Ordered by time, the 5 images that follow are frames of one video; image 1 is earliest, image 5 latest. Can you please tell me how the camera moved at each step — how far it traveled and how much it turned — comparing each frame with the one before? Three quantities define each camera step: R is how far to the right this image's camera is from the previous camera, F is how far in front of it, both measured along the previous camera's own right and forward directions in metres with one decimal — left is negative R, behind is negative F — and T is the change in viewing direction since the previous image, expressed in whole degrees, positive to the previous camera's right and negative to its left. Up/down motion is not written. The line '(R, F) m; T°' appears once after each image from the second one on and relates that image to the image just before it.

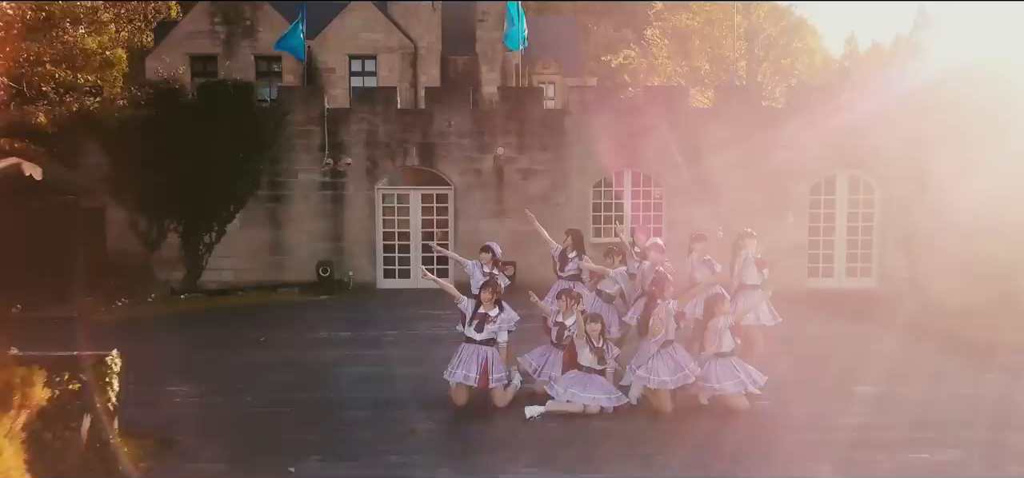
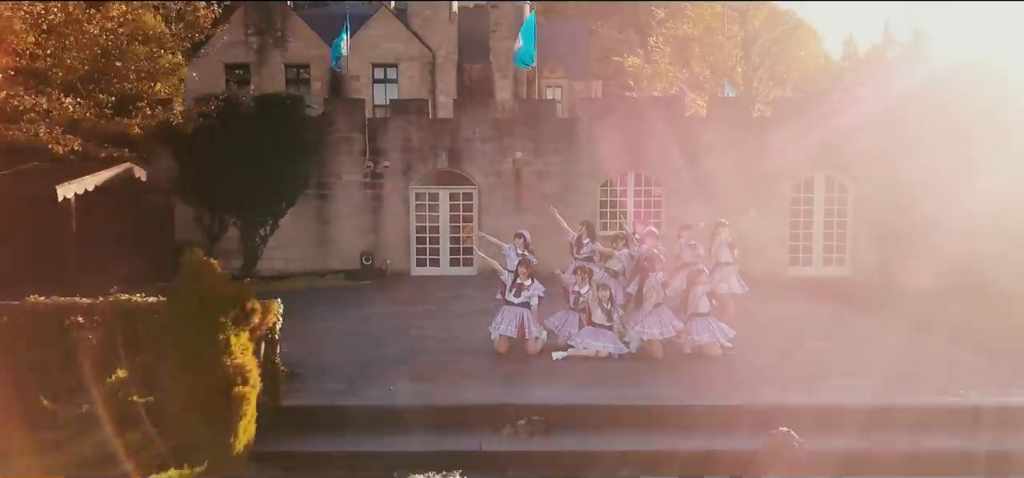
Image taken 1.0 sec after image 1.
(-0.3, -1.9) m; 0°
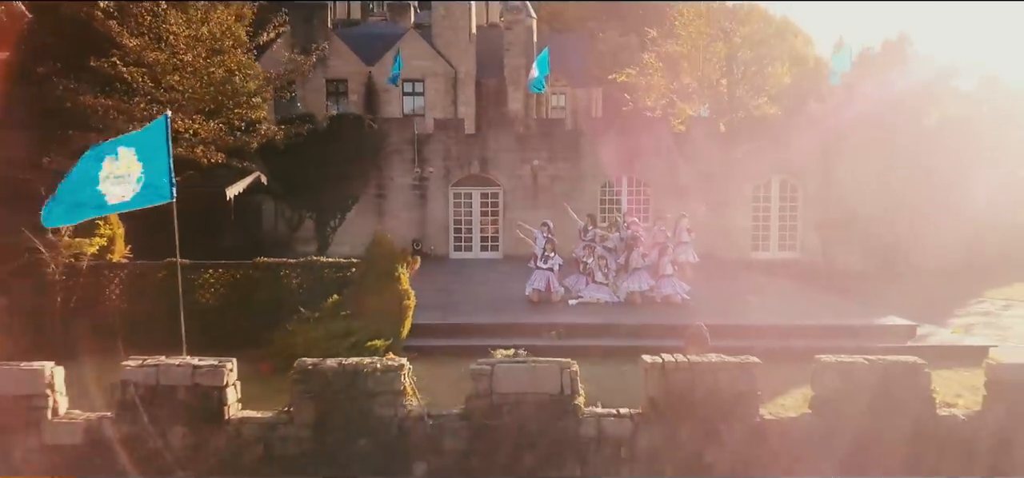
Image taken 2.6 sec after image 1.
(-0.5, -4.0) m; 0°
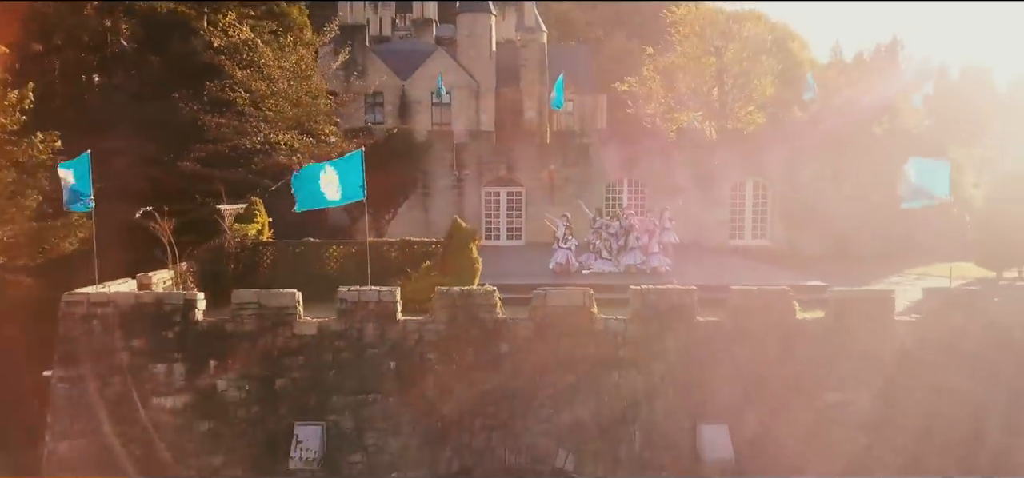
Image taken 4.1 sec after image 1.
(-0.5, -4.3) m; 0°
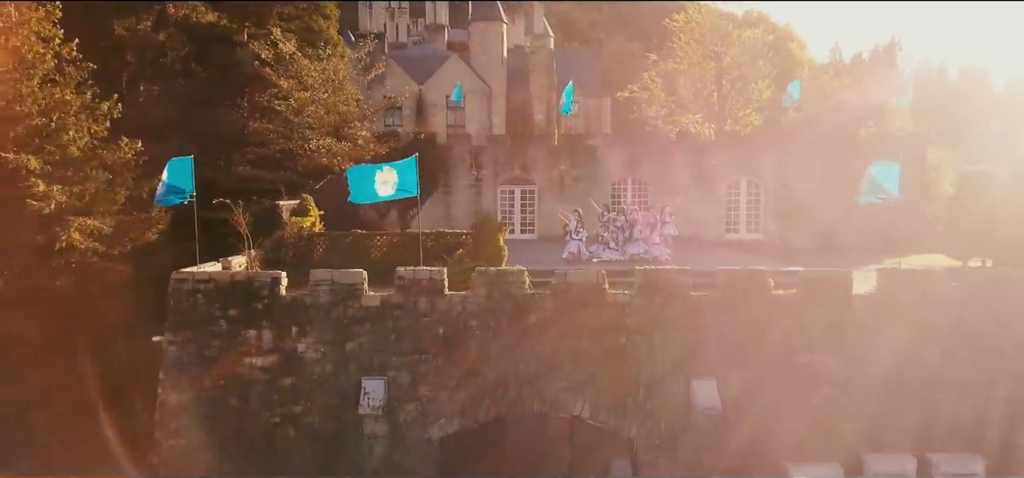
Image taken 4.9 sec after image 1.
(-0.4, -2.2) m; 0°
